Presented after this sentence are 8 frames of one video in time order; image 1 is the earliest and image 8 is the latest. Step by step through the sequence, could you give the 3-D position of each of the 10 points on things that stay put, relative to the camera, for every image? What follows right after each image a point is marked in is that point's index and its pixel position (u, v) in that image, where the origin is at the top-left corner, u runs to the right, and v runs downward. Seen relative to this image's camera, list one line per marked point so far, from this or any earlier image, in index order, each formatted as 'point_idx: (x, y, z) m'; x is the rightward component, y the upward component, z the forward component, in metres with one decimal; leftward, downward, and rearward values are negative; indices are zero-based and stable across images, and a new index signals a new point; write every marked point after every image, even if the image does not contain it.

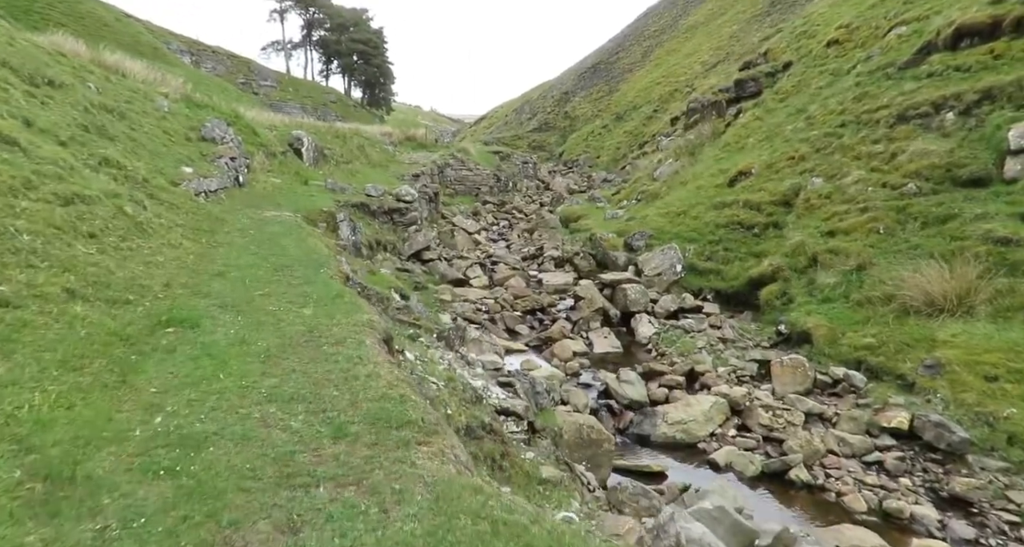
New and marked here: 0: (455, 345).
0: (-1.7, -2.2, +17.0) m
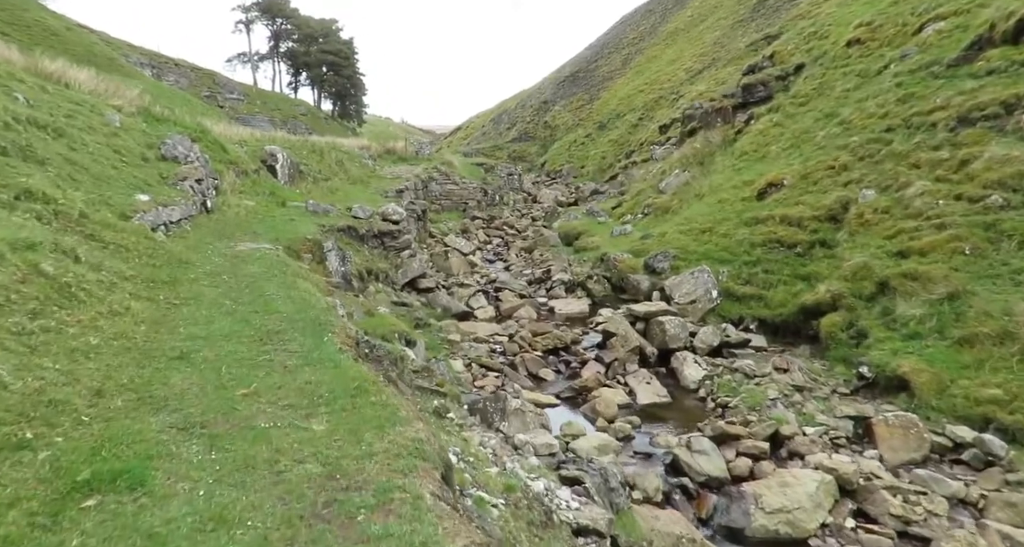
0: (-0.4, -3.5, +13.3) m
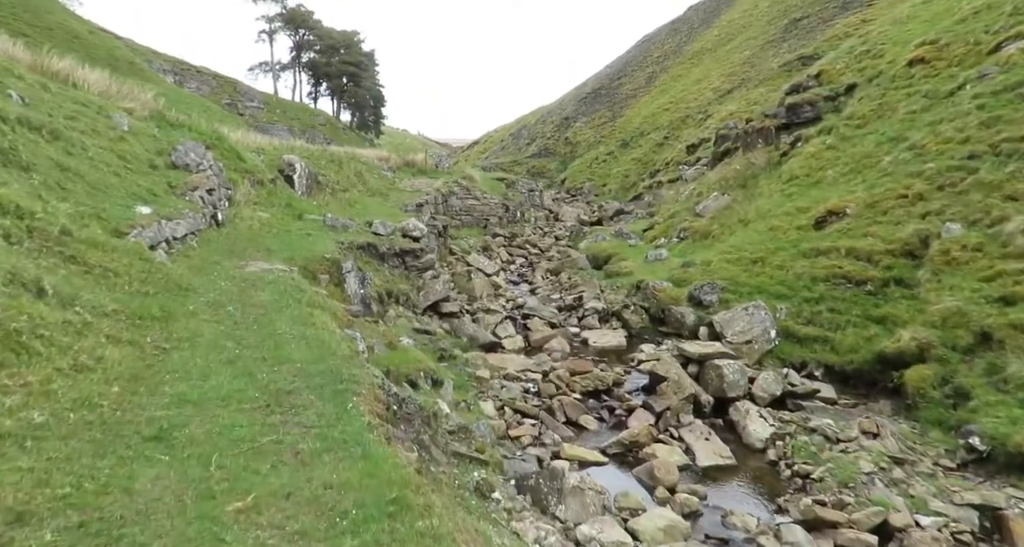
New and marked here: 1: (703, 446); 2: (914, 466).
0: (+0.7, -4.3, +10.8) m
1: (+5.8, -5.2, +17.3) m
2: (+10.5, -5.0, +14.9) m
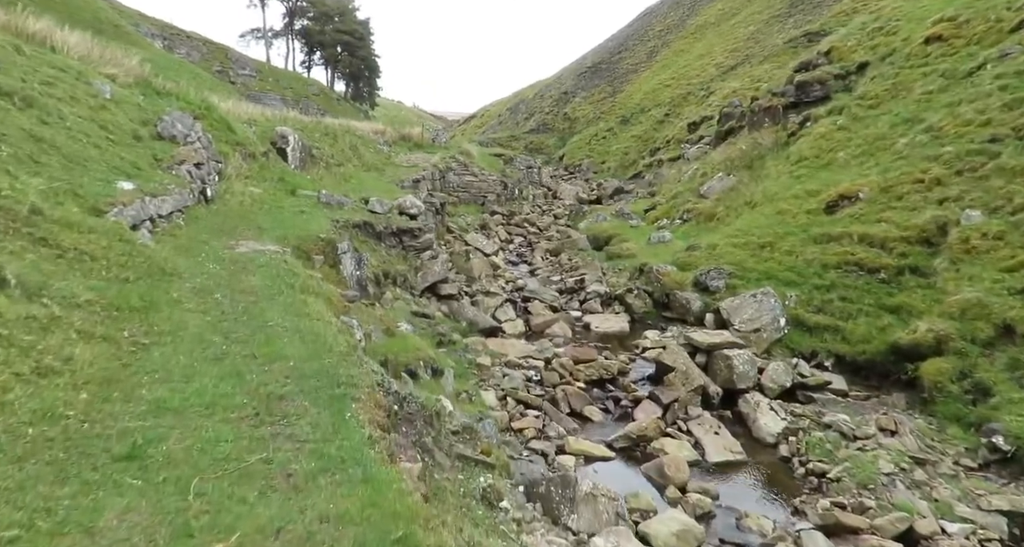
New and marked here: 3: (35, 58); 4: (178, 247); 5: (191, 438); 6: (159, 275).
0: (+0.9, -4.2, +10.1) m
1: (+5.9, -4.9, +16.7) m
2: (+10.6, -4.9, +14.3) m
3: (-16.7, +7.5, +19.9) m
4: (-9.2, +0.7, +15.7) m
5: (-3.8, -1.9, +6.7) m
6: (-7.6, -0.1, +12.3) m
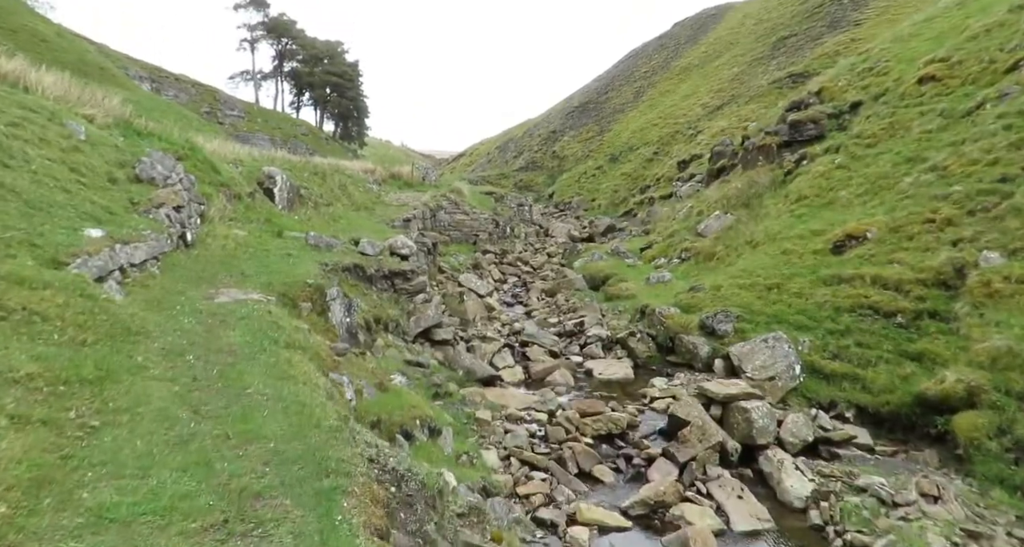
0: (+1.1, -5.1, +8.6) m
1: (+6.0, -6.2, +15.2) m
2: (+10.8, -6.0, +13.0) m
3: (-16.7, +5.8, +18.8) m
4: (-9.1, -0.6, +14.3) m
5: (-3.4, -2.7, +5.2) m
6: (-7.4, -1.2, +10.9) m
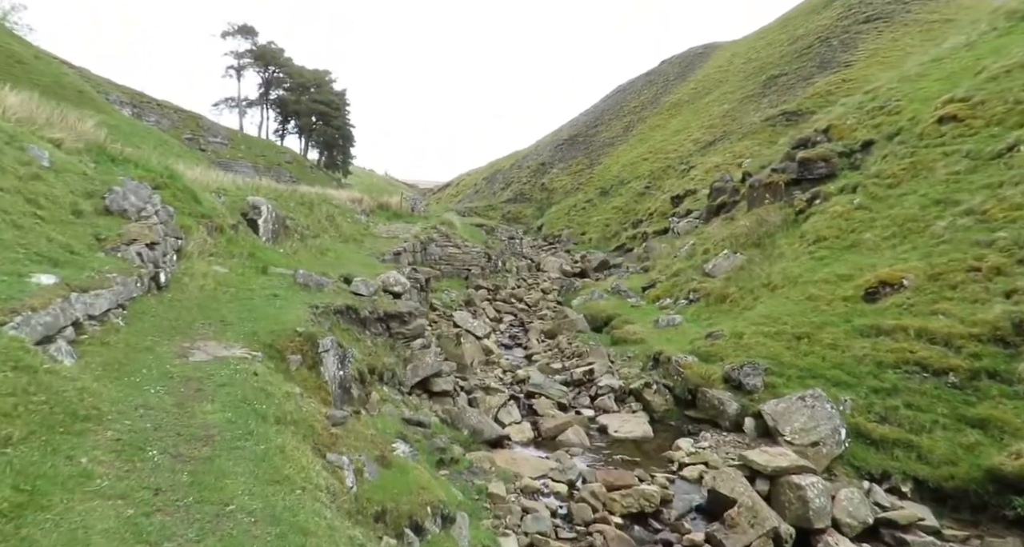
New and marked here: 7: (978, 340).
0: (+2.0, -6.2, +6.1) m
1: (+6.7, -7.7, +12.9) m
2: (+11.5, -7.4, +10.8) m
3: (-16.0, +4.4, +16.3) m
4: (-8.3, -1.8, +11.8) m
5: (-2.4, -3.5, +2.8) m
6: (-6.6, -2.2, +8.4) m
7: (+16.0, -2.3, +19.6) m
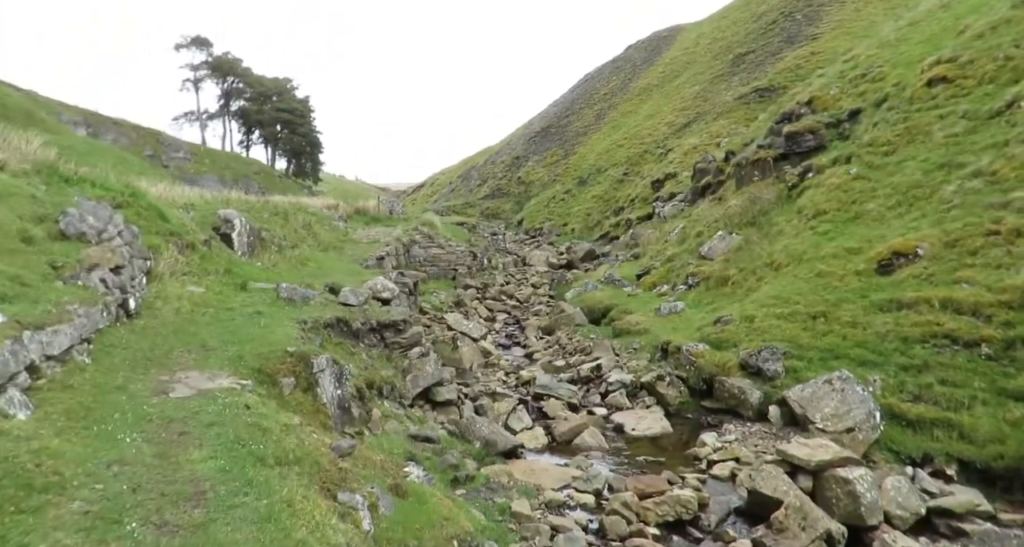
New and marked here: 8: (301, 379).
0: (+3.1, -6.0, +4.8) m
1: (+7.6, -7.1, +11.7) m
2: (+12.5, -6.5, +9.8) m
3: (-16.0, +3.3, +14.3) m
4: (-7.7, -2.4, +10.1) m
5: (-1.4, -3.7, +1.3) m
6: (-5.8, -2.7, +6.7) m
7: (+16.3, -1.1, +18.8) m
8: (-6.2, -3.1, +16.7) m
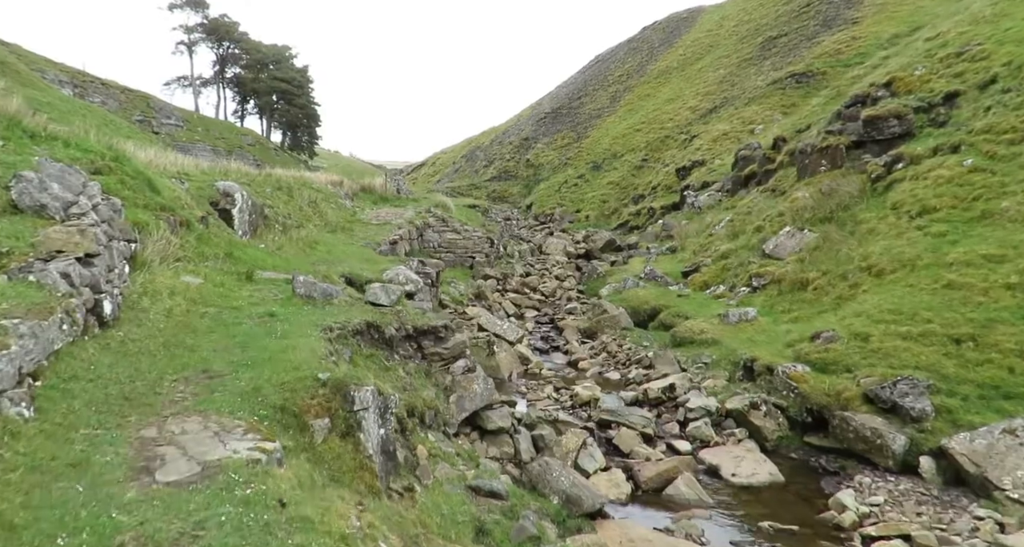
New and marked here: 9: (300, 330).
0: (+5.6, -6.8, +0.5) m
1: (+10.0, -7.8, +7.5) m
2: (+15.0, -7.4, +5.6) m
3: (-13.2, +3.5, +9.4) m
4: (-5.1, -2.6, +5.4) m
5: (+1.3, -4.4, -3.2) m
6: (-3.2, -3.1, +2.1) m
7: (+18.8, -1.9, +14.4) m
8: (-3.7, -3.2, +12.1) m
9: (-5.8, -1.7, +15.8) m
